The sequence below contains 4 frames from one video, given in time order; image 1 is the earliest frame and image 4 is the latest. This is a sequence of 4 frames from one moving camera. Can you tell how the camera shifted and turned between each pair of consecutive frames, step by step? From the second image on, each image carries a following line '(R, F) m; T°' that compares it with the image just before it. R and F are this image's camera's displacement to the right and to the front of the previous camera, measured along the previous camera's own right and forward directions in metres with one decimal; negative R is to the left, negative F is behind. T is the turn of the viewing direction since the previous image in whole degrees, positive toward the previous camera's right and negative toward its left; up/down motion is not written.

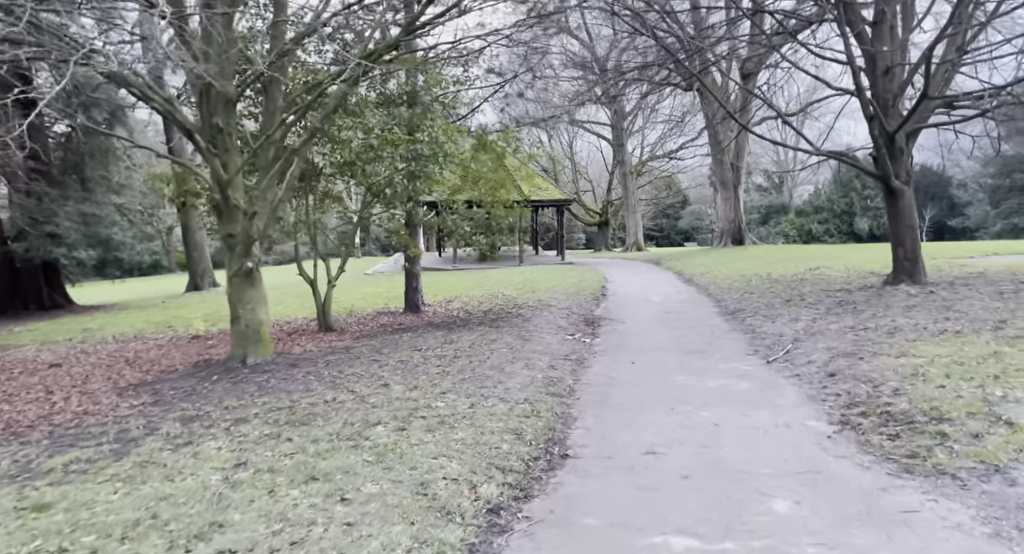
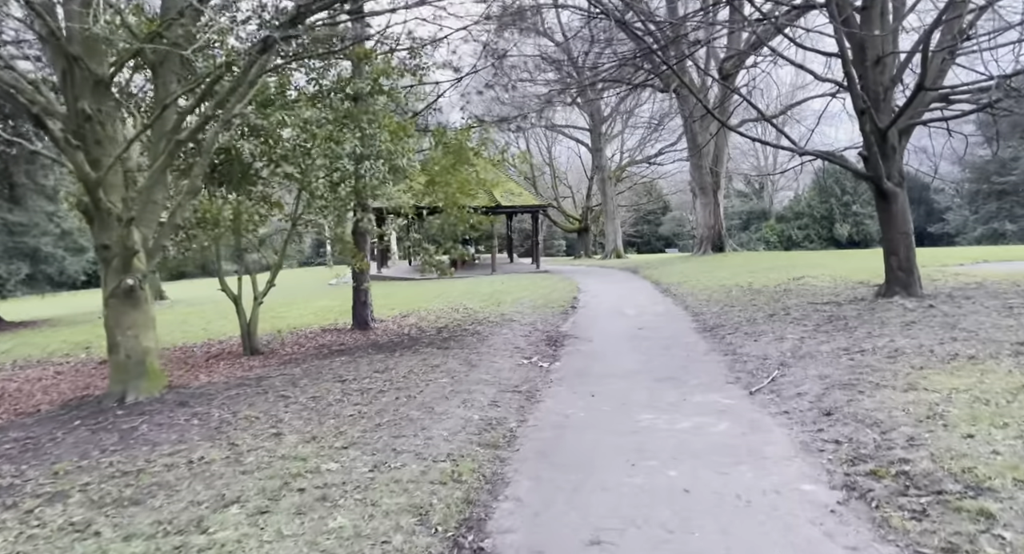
(+0.4, +1.2) m; +1°
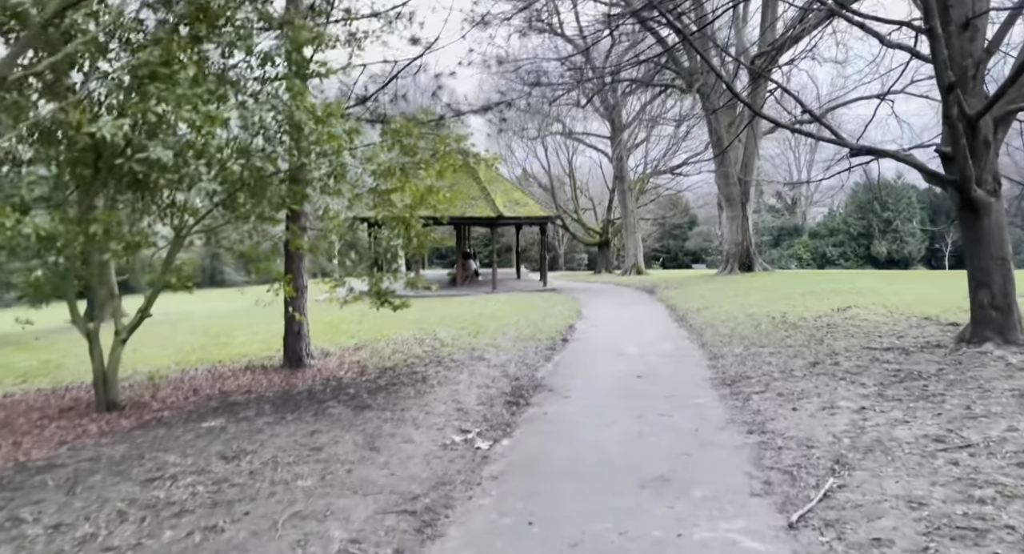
(+0.7, +2.6) m; -2°
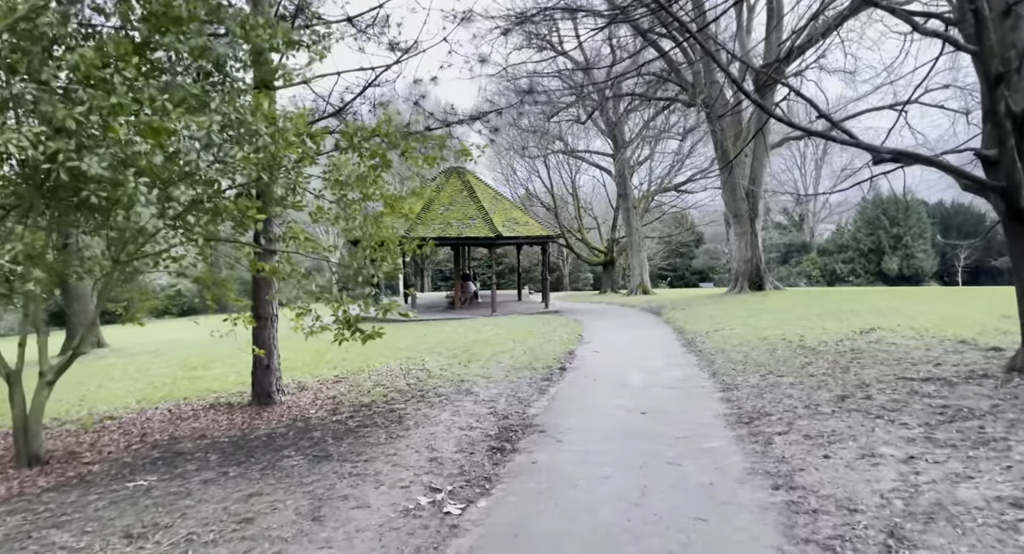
(+0.2, +0.9) m; 0°
